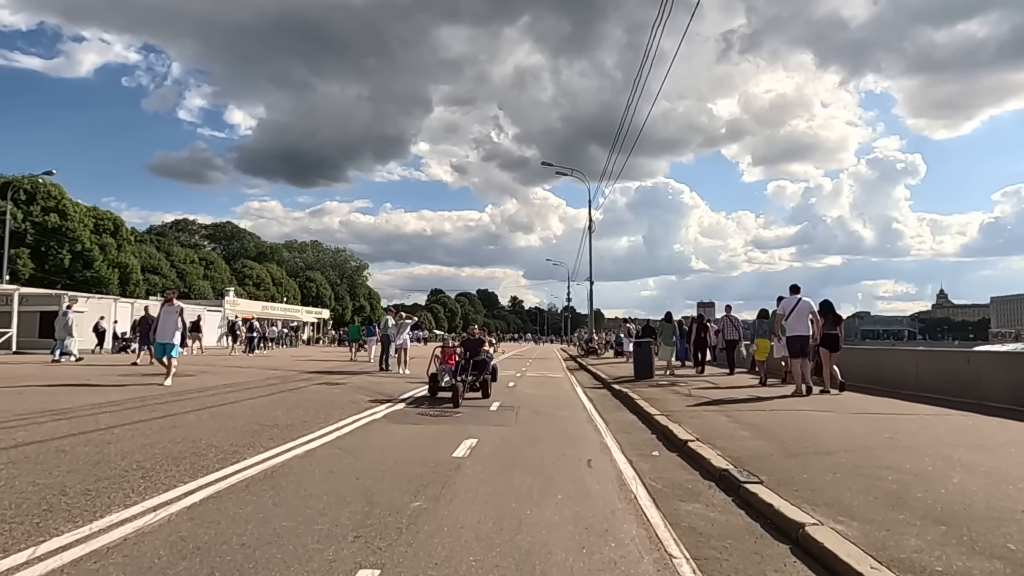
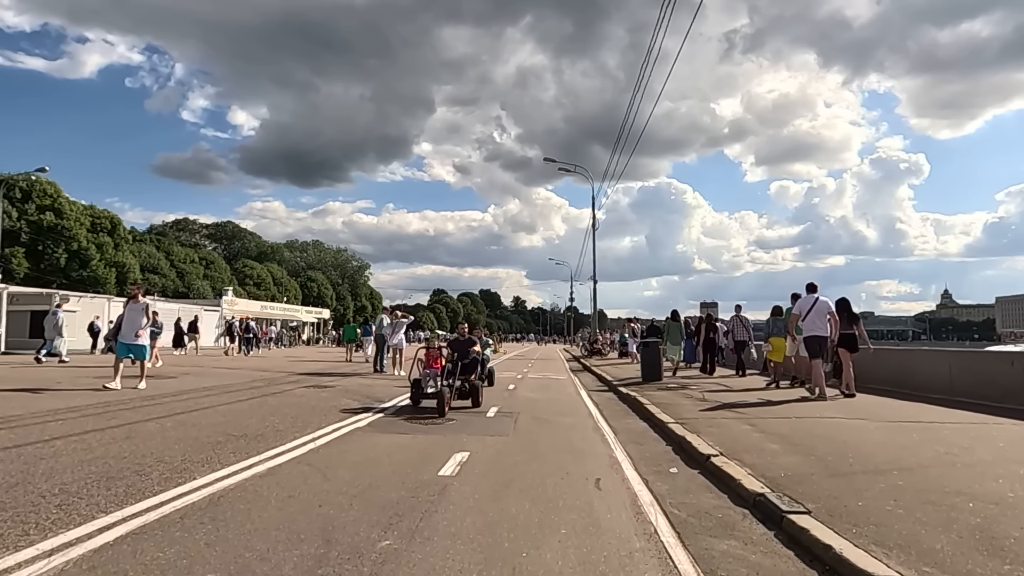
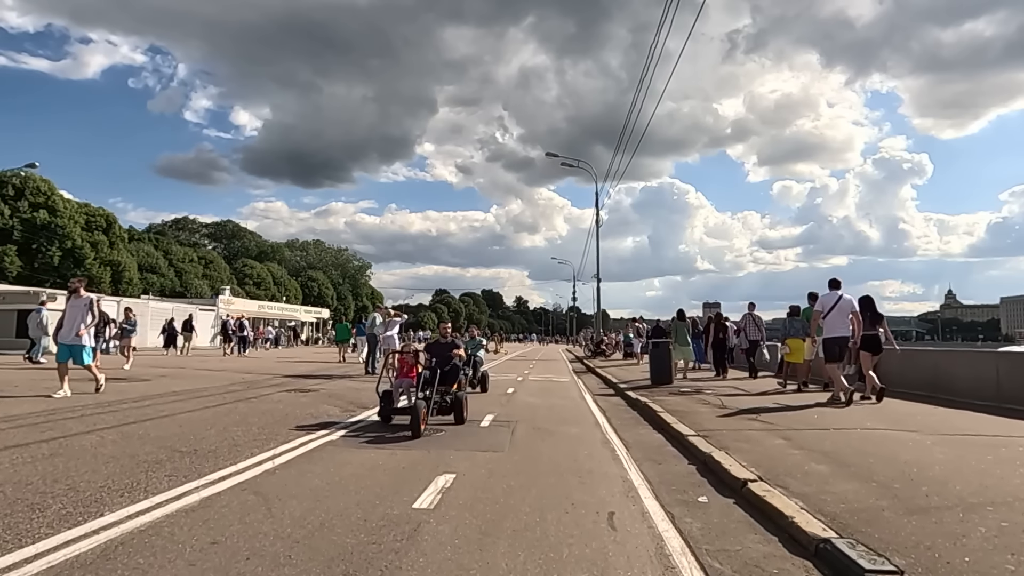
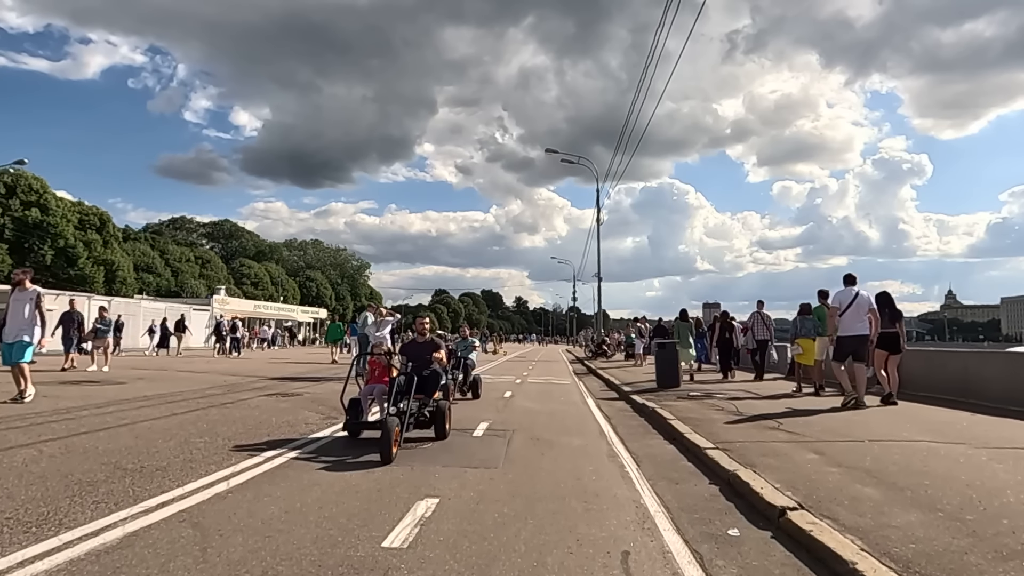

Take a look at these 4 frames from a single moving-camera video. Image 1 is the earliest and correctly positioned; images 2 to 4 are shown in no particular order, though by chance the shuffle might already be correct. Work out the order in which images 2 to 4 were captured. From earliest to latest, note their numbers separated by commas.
2, 3, 4
